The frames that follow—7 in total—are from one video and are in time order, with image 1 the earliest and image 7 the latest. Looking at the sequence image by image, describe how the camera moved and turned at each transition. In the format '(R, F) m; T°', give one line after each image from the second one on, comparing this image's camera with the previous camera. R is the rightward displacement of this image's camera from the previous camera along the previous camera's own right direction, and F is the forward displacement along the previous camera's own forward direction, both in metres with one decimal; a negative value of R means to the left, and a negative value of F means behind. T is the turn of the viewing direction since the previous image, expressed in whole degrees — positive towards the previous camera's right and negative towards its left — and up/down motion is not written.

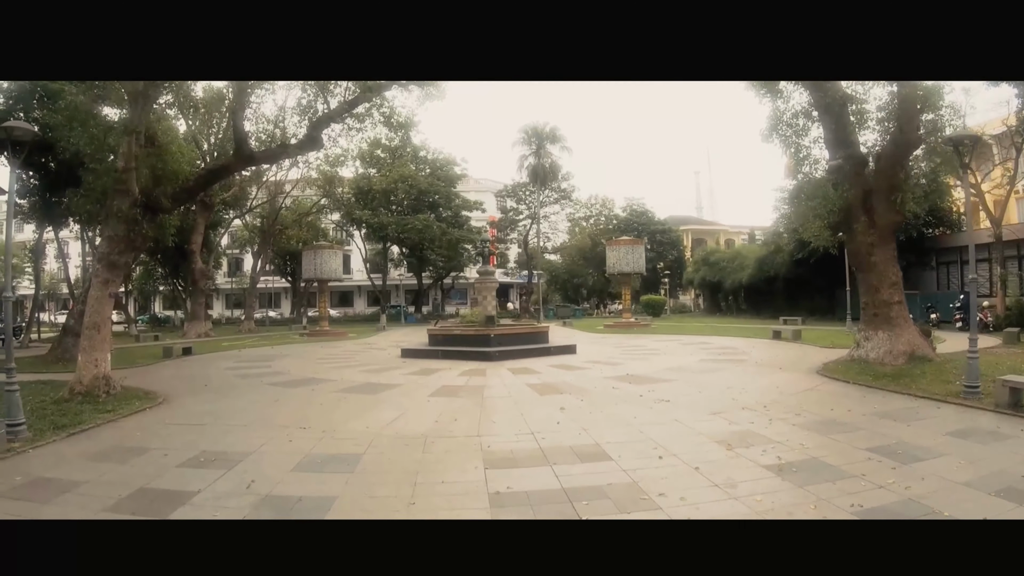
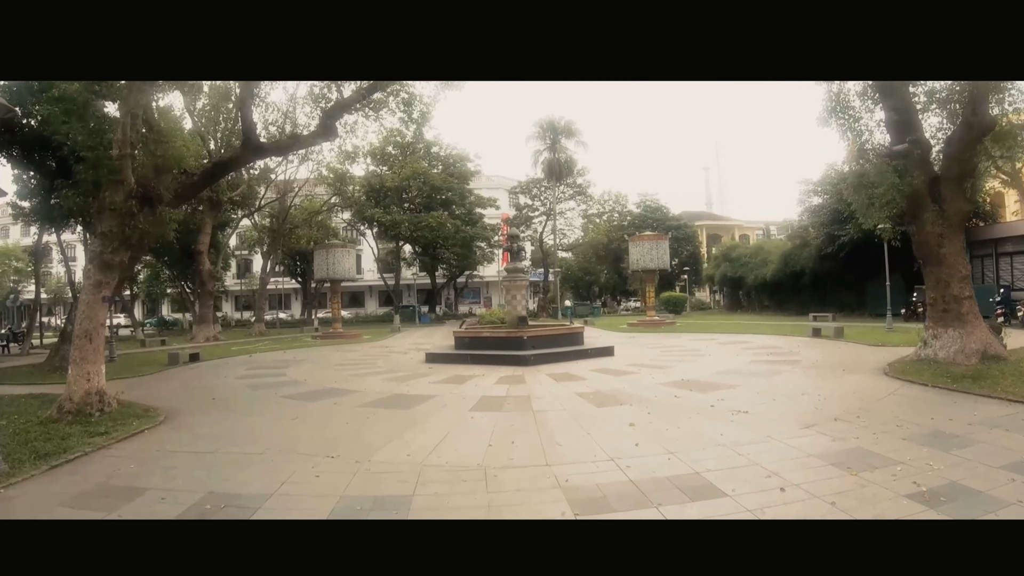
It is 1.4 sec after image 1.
(-0.6, +1.0) m; -1°
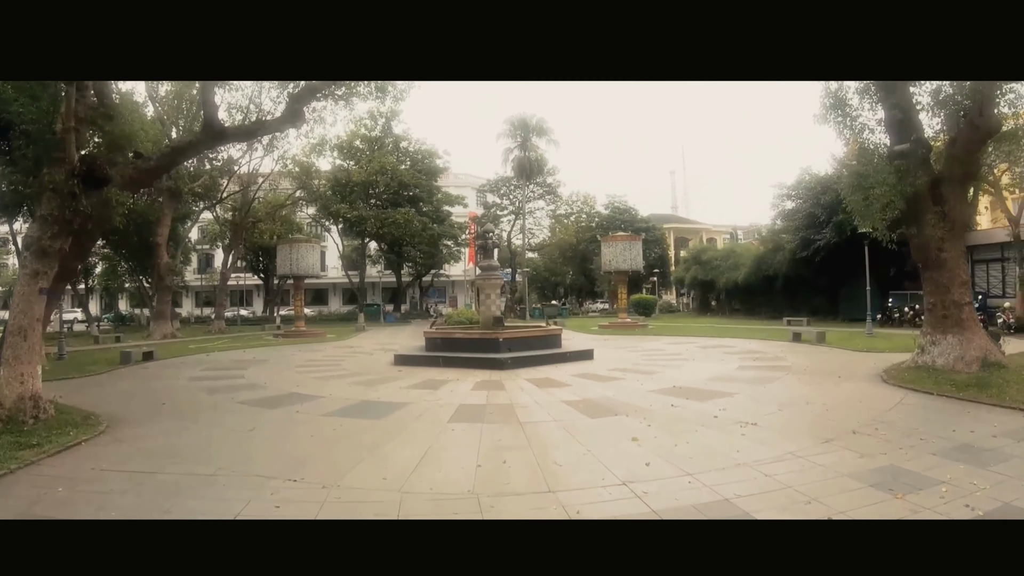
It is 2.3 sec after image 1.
(-0.2, +0.7) m; +4°
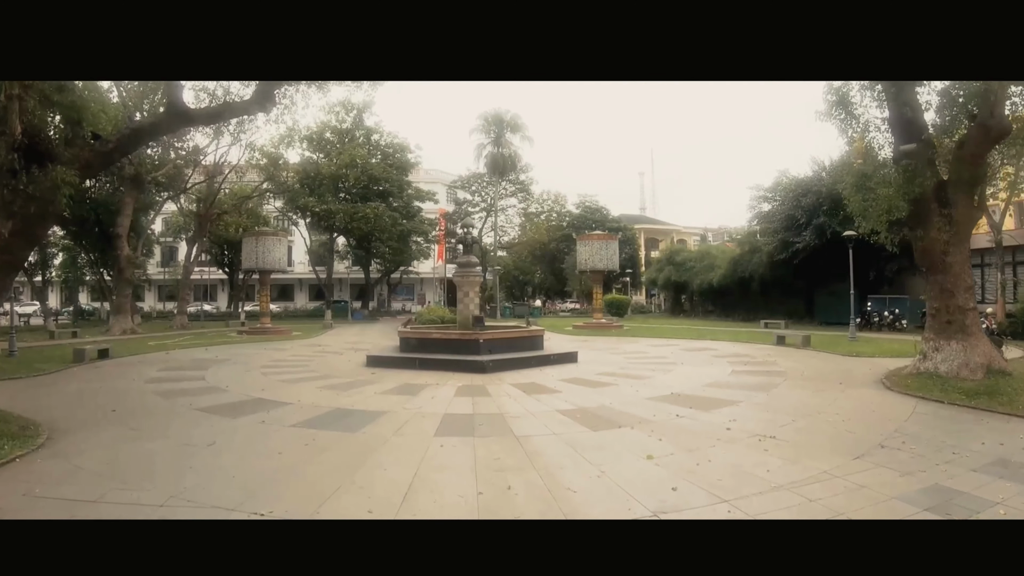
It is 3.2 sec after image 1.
(-0.3, +0.7) m; +3°
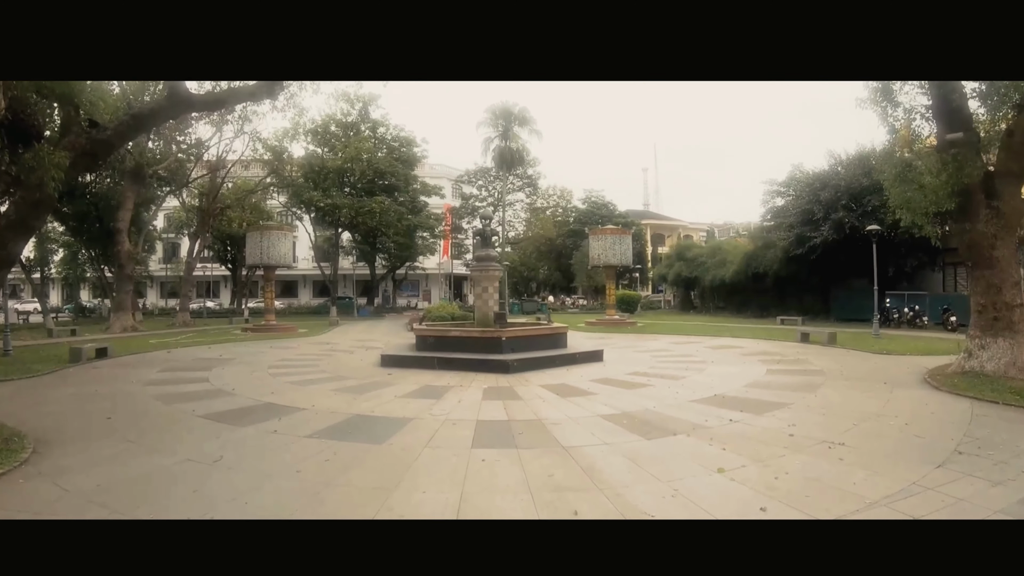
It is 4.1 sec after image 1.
(-0.4, +0.6) m; 0°
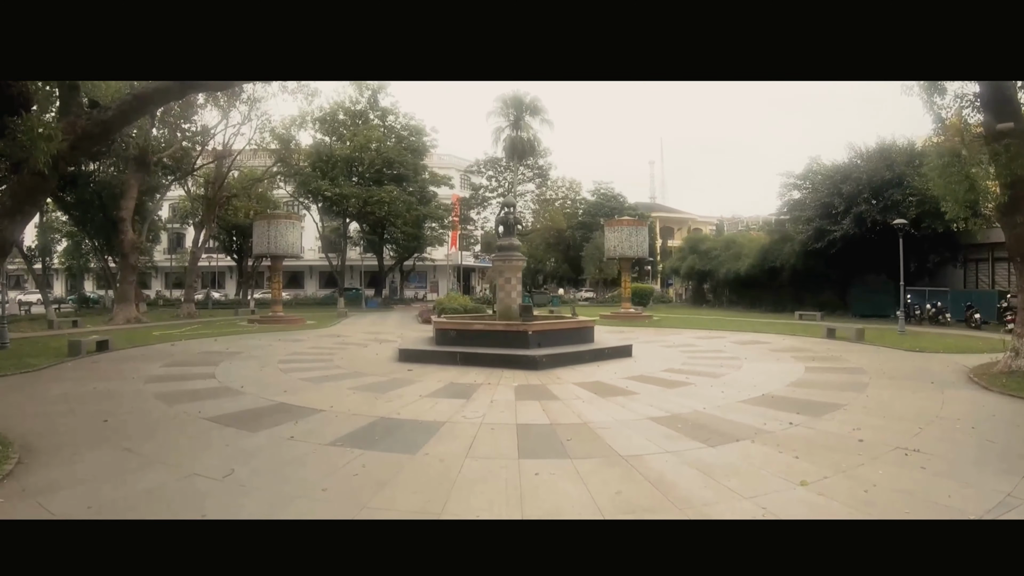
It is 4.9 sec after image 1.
(-0.4, +0.5) m; 0°
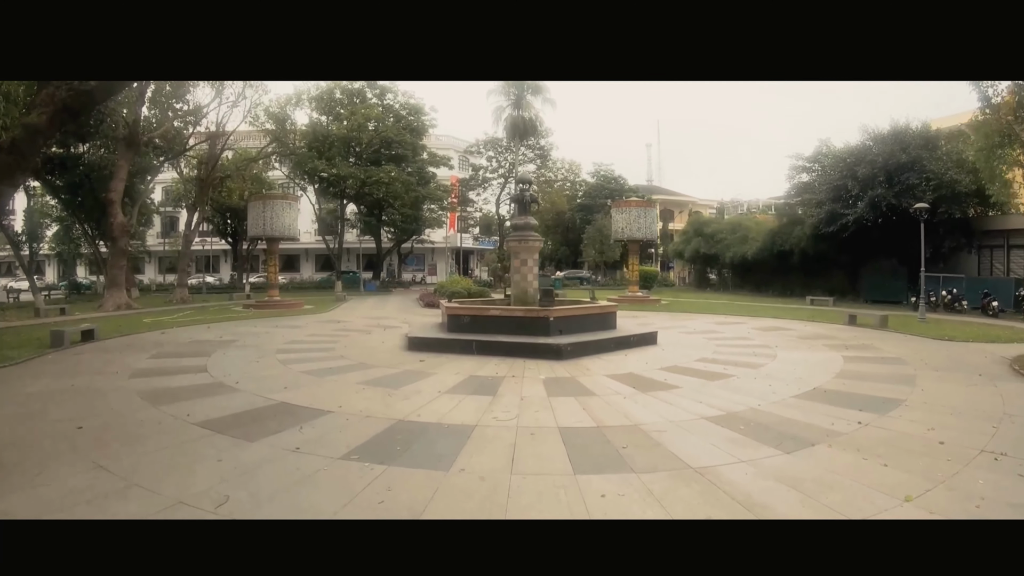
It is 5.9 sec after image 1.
(-0.4, +0.7) m; 0°
